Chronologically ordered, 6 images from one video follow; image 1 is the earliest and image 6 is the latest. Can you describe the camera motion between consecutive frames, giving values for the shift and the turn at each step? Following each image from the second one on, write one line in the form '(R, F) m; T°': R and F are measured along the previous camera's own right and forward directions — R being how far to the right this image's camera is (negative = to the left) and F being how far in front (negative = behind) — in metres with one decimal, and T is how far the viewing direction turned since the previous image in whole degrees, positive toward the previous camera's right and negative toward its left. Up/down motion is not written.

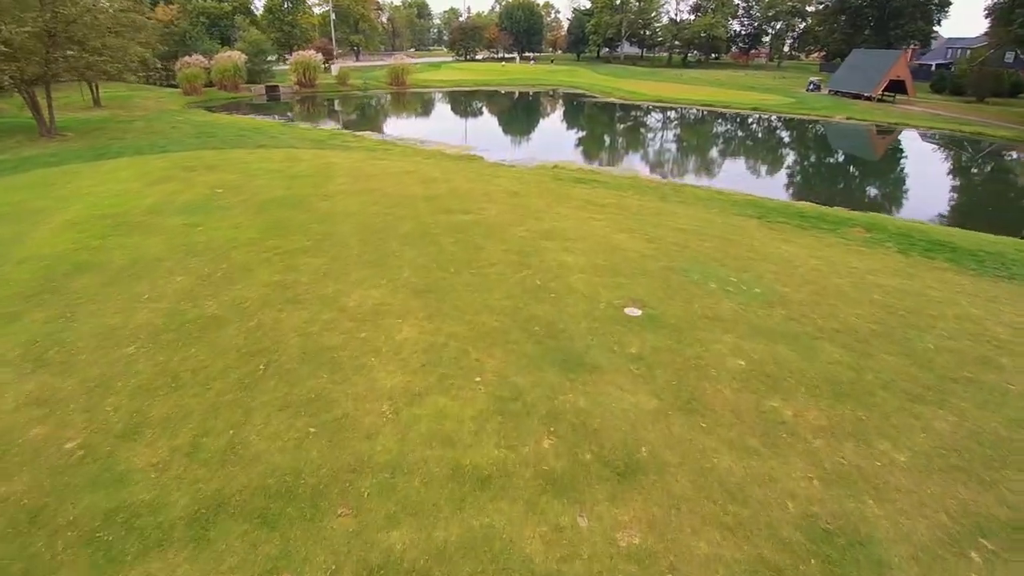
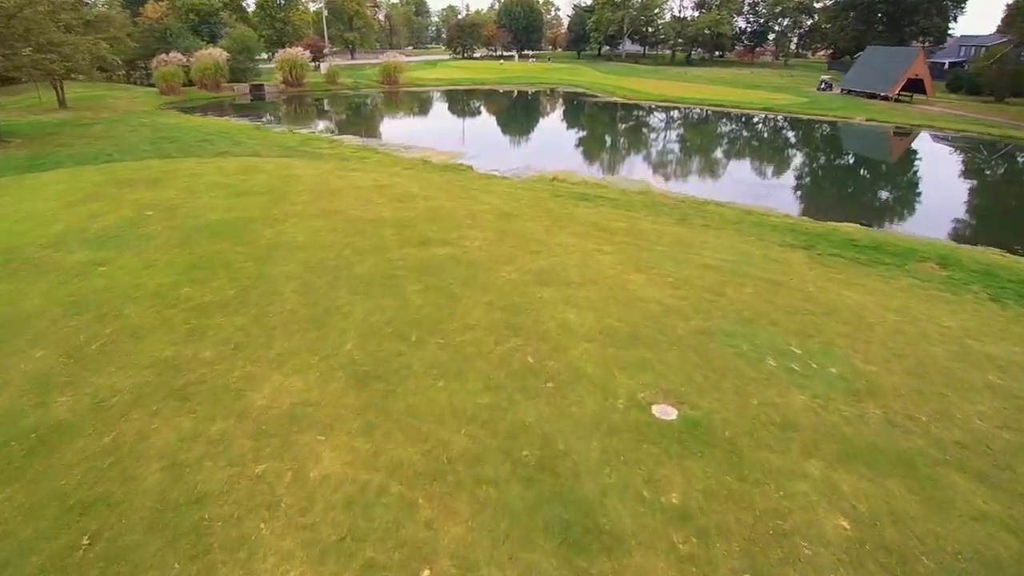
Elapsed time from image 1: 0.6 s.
(+0.1, +1.7) m; 0°
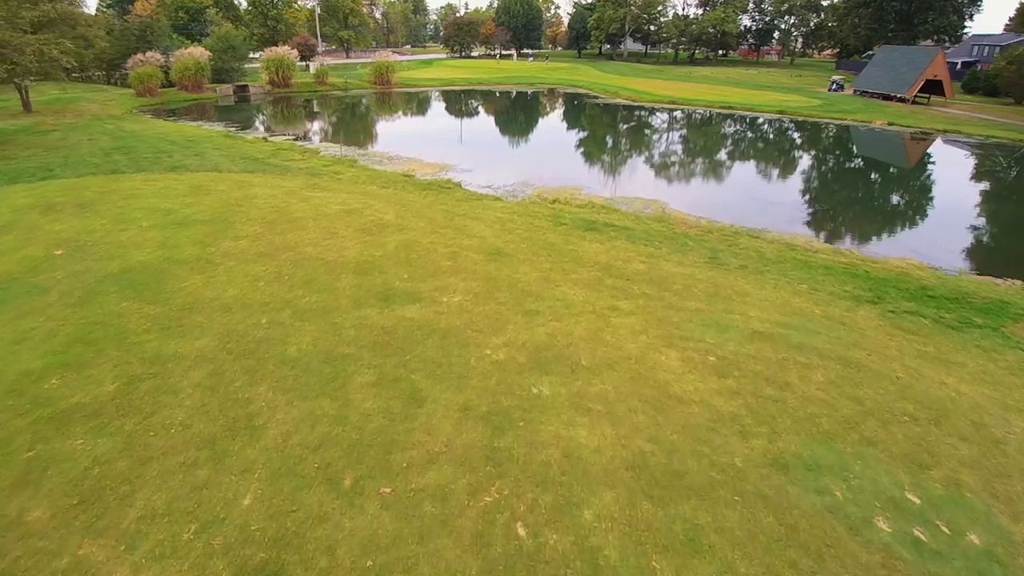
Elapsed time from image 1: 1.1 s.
(+0.1, +1.5) m; 0°
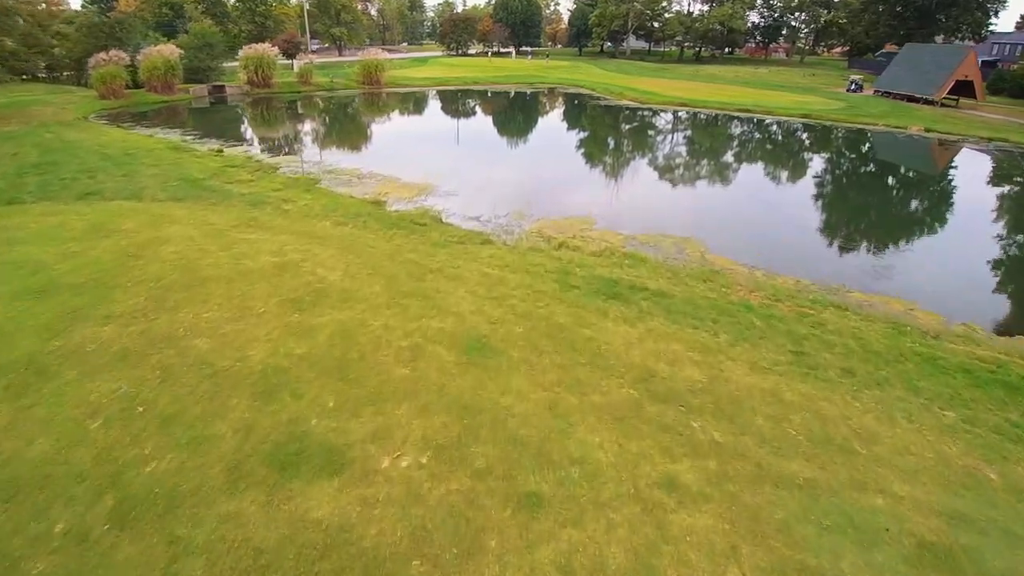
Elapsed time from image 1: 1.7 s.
(+0.1, +2.1) m; 0°
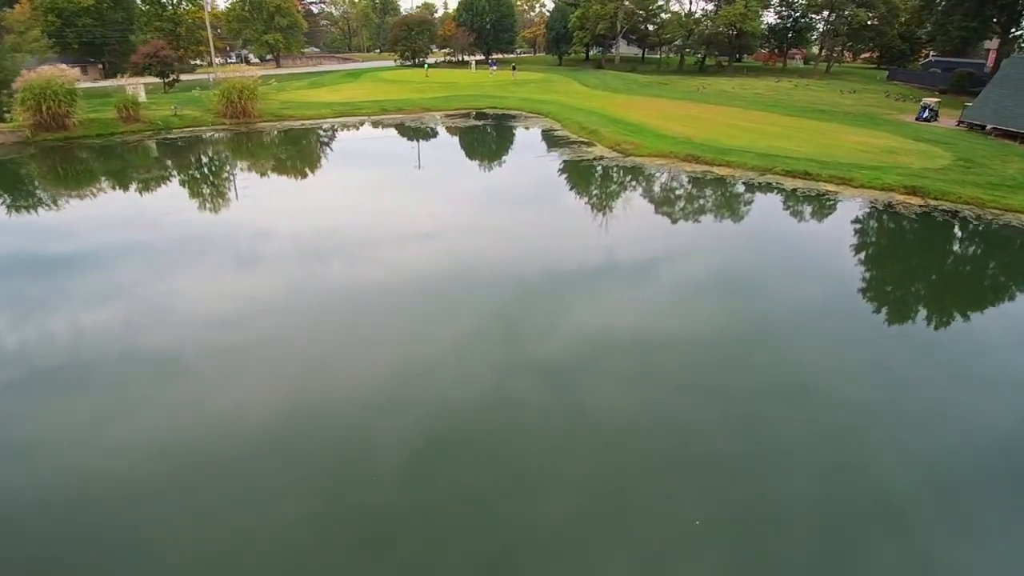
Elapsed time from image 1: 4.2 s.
(+2.6, +9.3) m; 0°
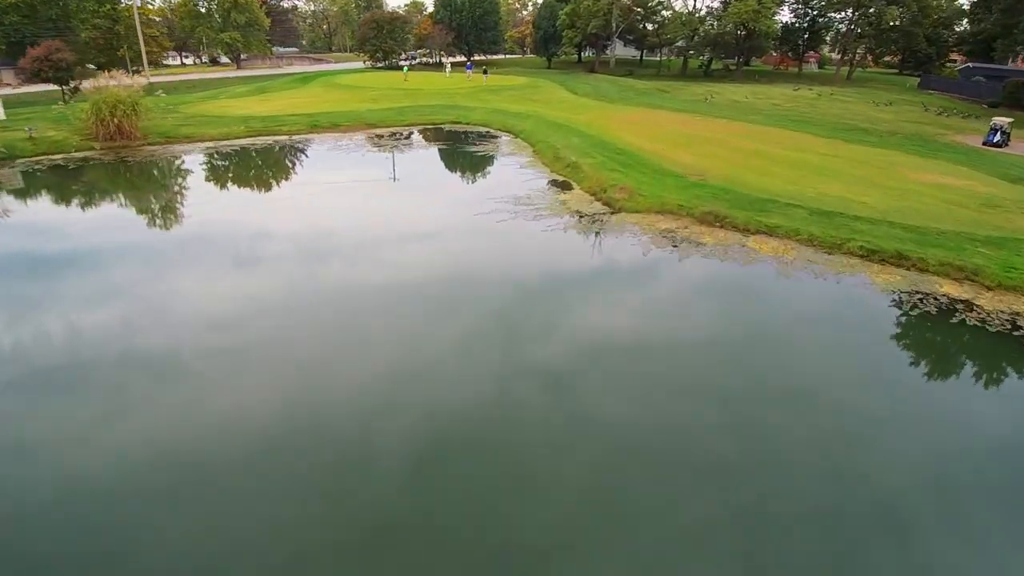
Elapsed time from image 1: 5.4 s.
(+1.2, +4.7) m; 0°
